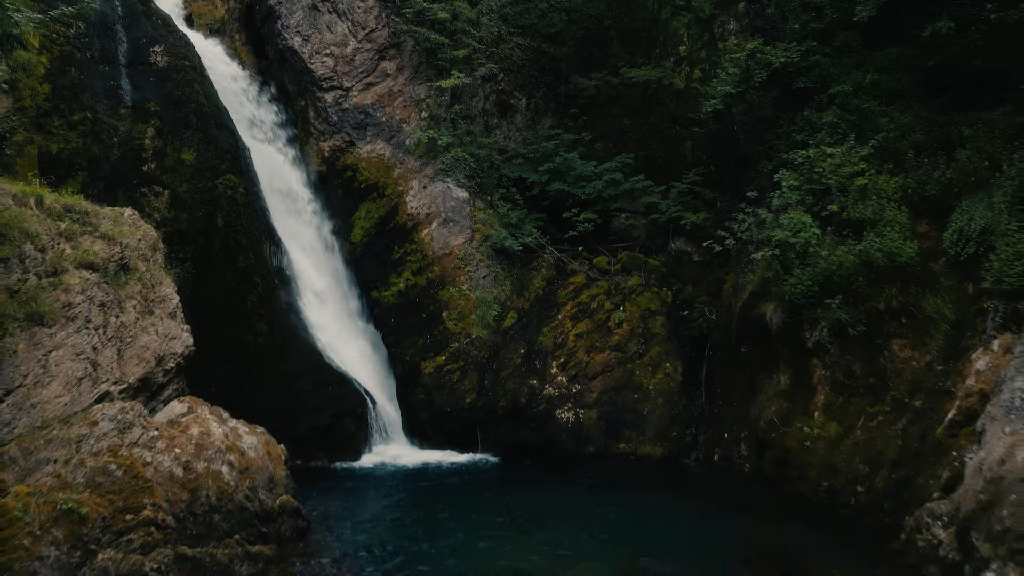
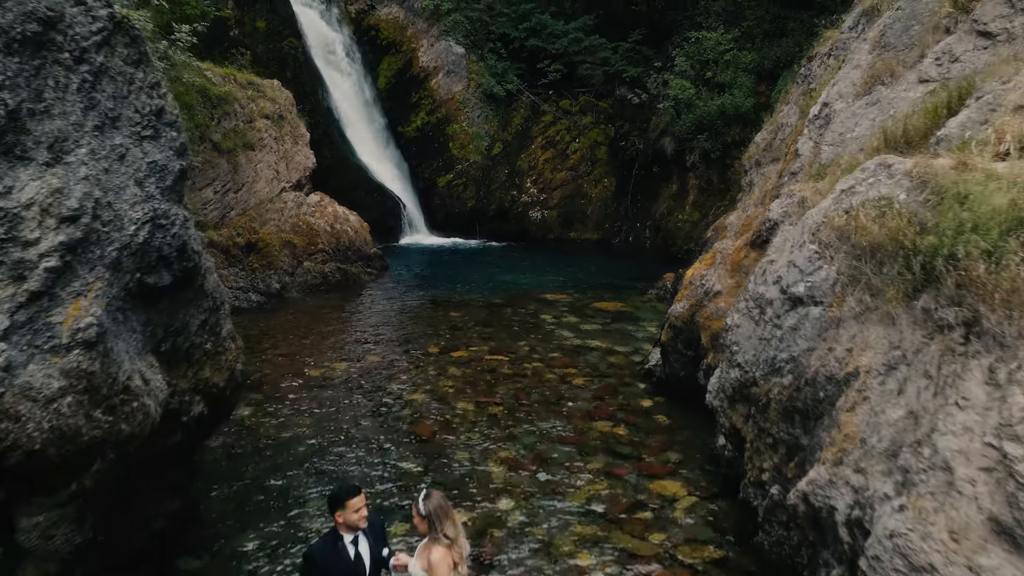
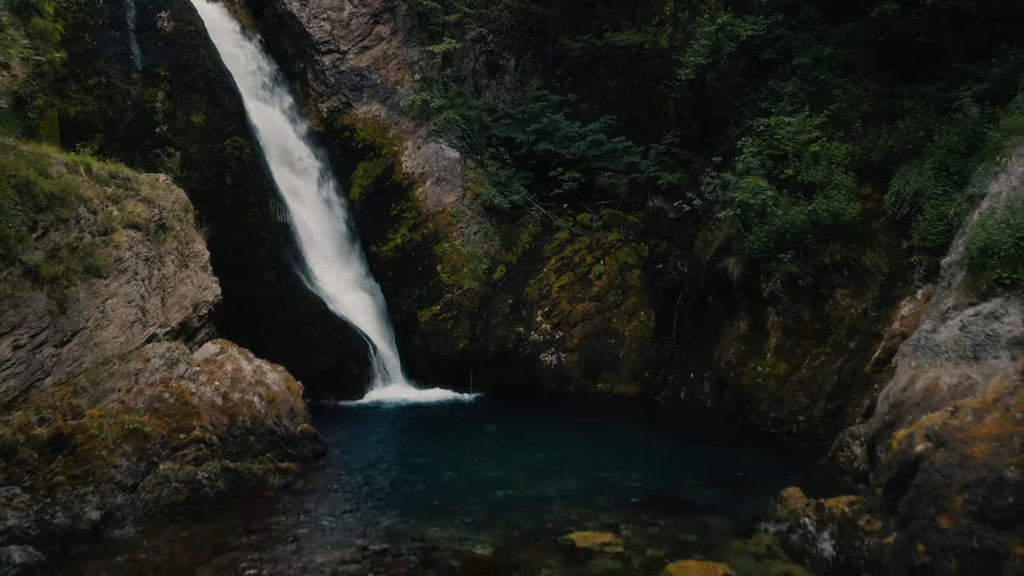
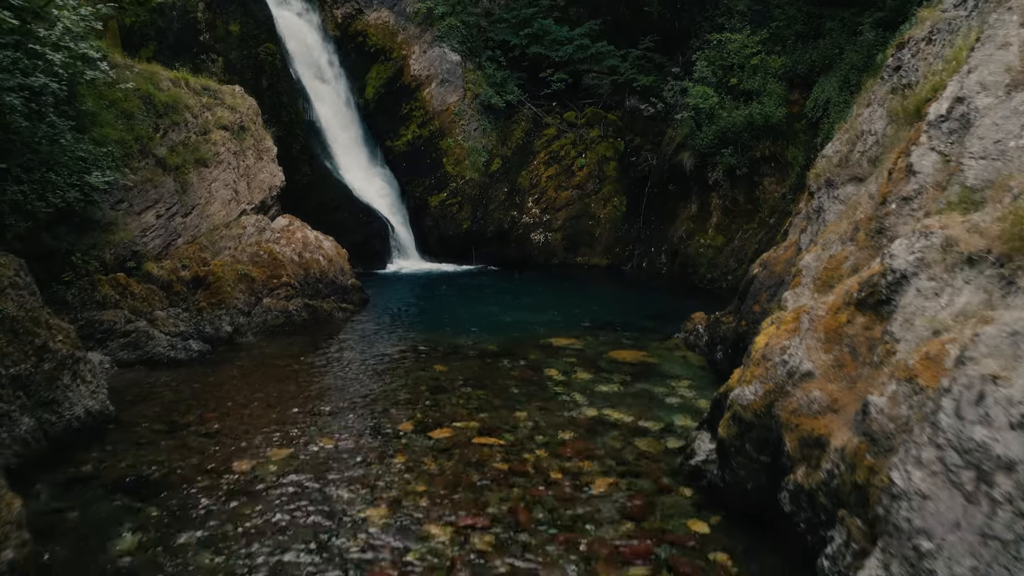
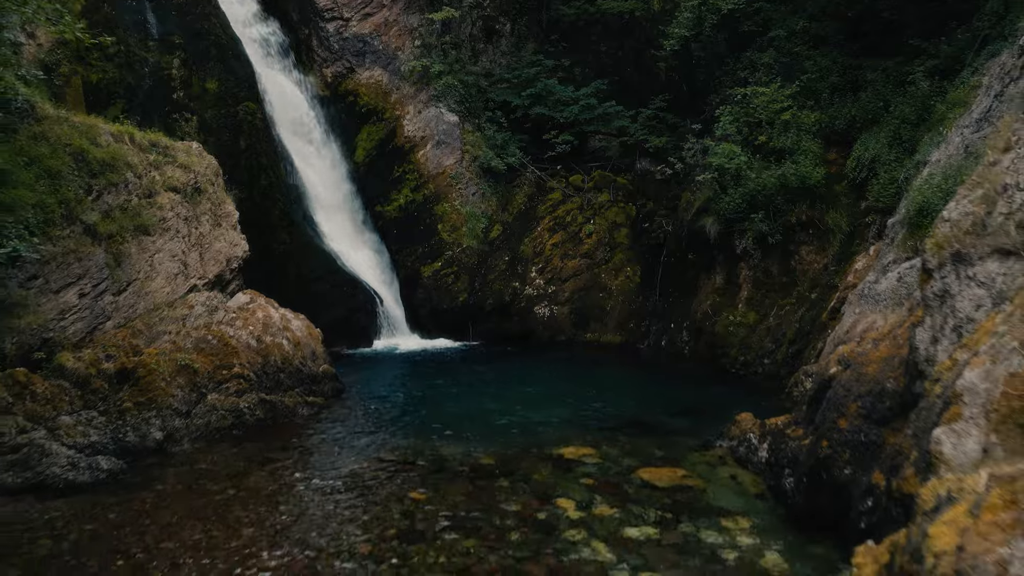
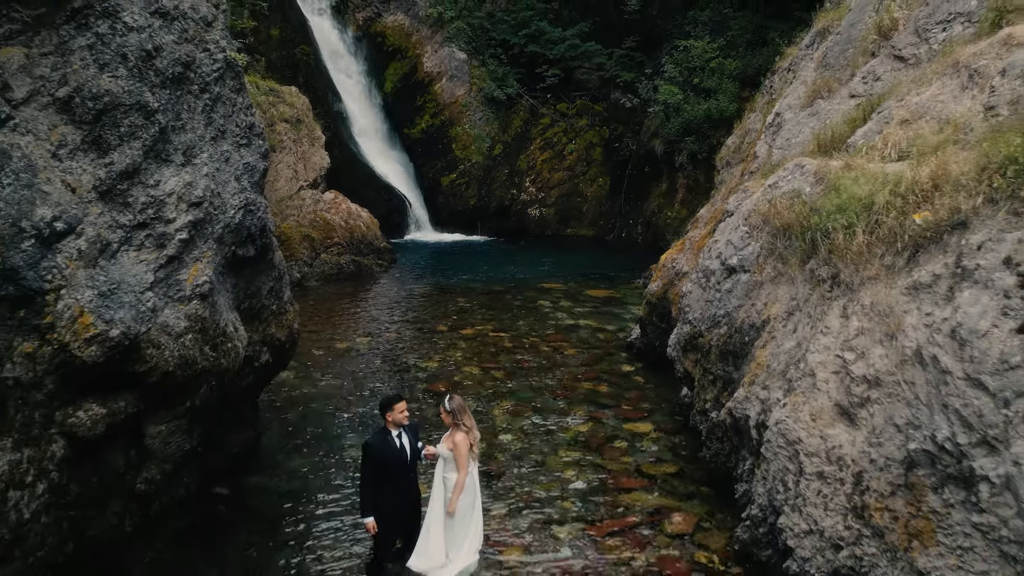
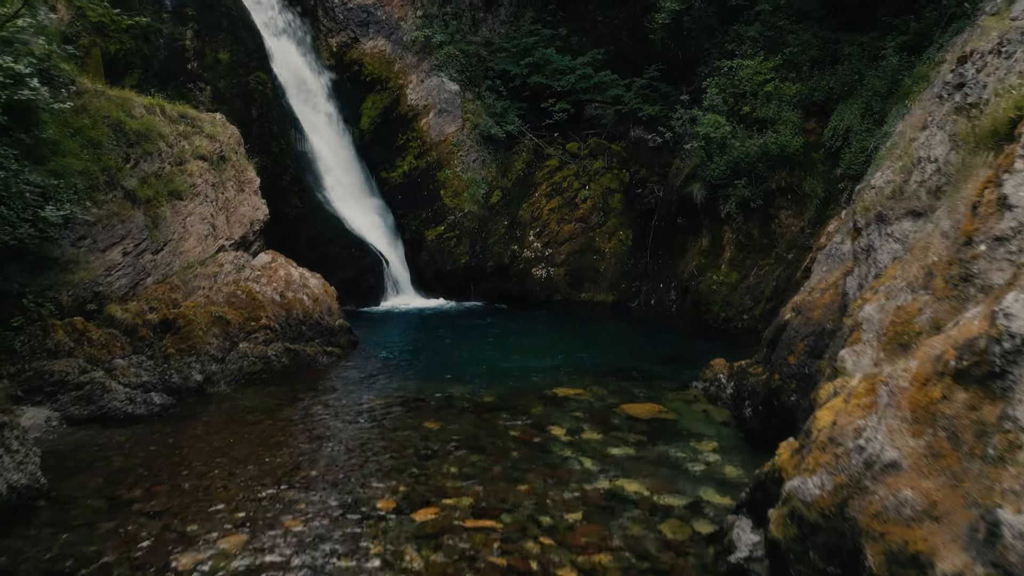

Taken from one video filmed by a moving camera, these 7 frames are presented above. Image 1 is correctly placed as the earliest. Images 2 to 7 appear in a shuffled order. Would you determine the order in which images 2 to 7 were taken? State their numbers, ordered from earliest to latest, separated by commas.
3, 5, 7, 4, 2, 6
